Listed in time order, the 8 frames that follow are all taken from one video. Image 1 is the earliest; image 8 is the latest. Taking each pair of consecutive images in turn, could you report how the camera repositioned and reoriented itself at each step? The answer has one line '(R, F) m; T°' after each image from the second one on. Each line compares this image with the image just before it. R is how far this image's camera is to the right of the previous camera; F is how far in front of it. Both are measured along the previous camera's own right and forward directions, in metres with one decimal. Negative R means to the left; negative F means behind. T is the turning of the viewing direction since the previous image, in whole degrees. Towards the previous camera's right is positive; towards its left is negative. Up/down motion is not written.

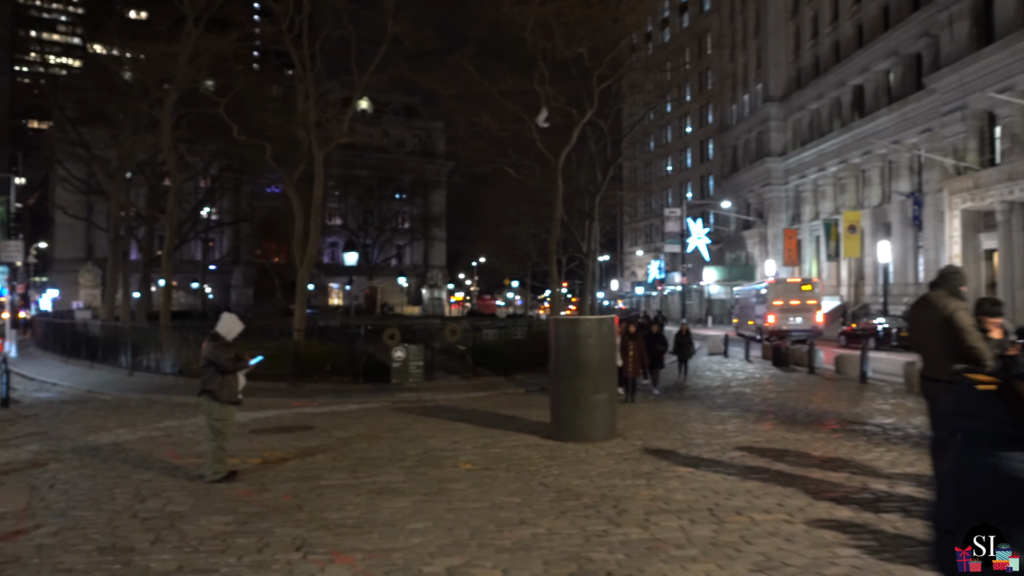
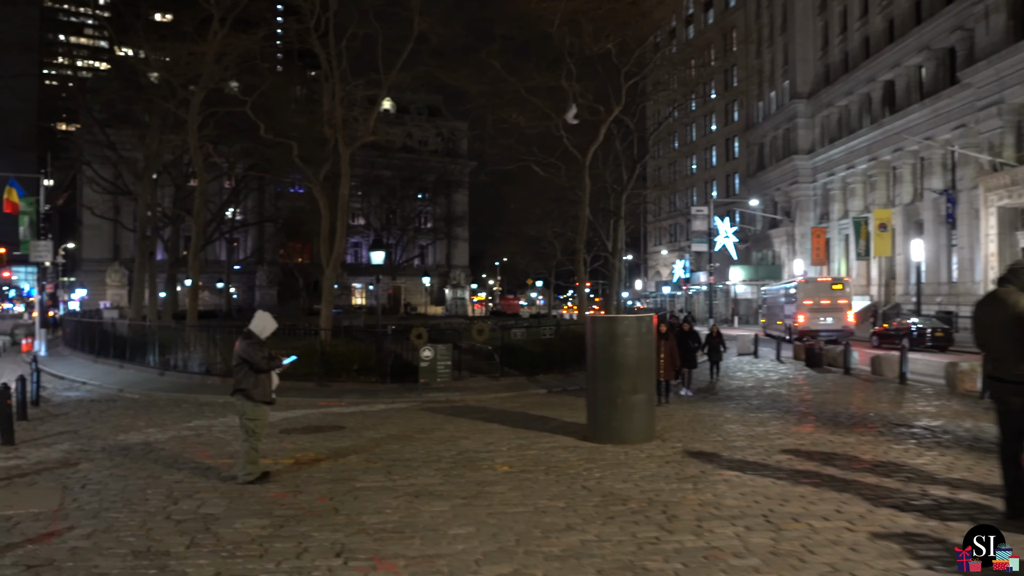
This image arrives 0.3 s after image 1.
(-0.2, +0.3) m; -2°
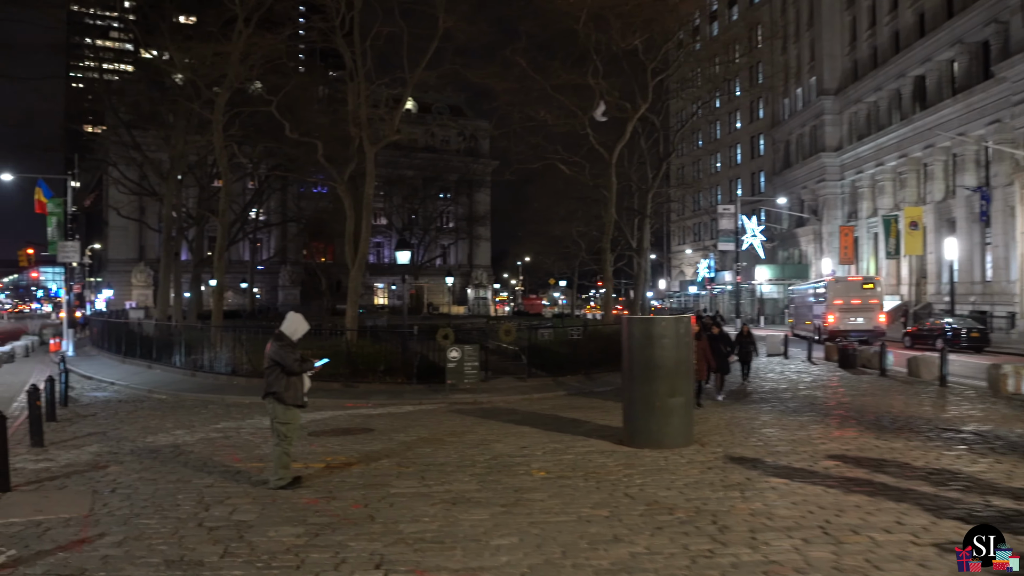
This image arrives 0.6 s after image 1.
(-0.2, +0.2) m; -2°
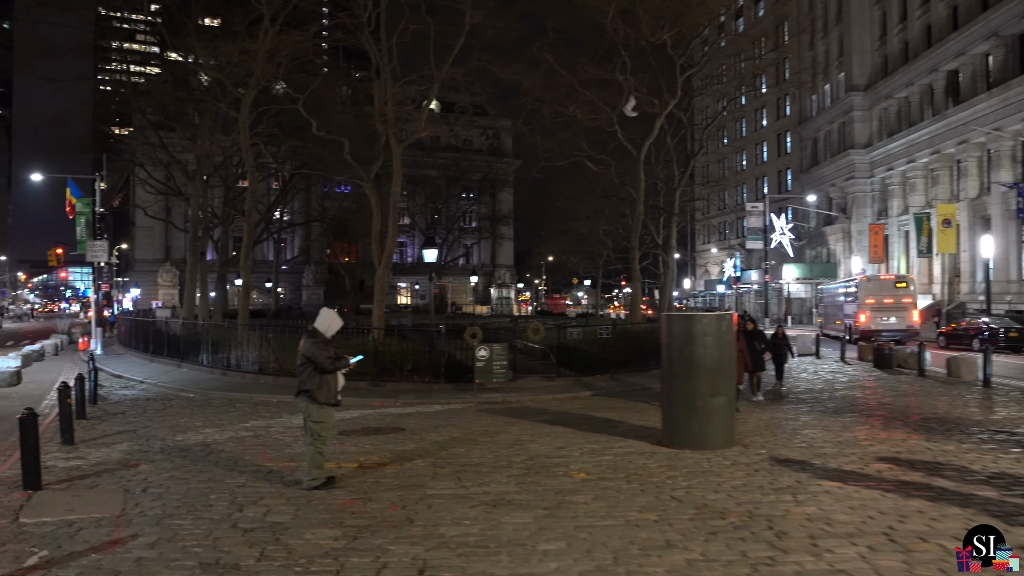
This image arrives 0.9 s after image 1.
(-0.2, +0.2) m; -2°
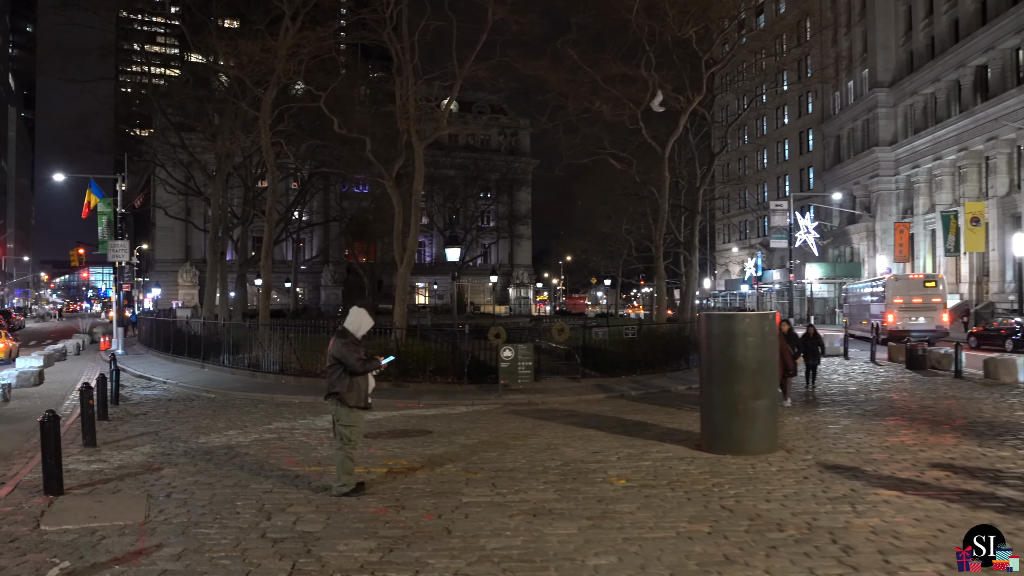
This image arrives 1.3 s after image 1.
(-0.2, +0.3) m; -1°
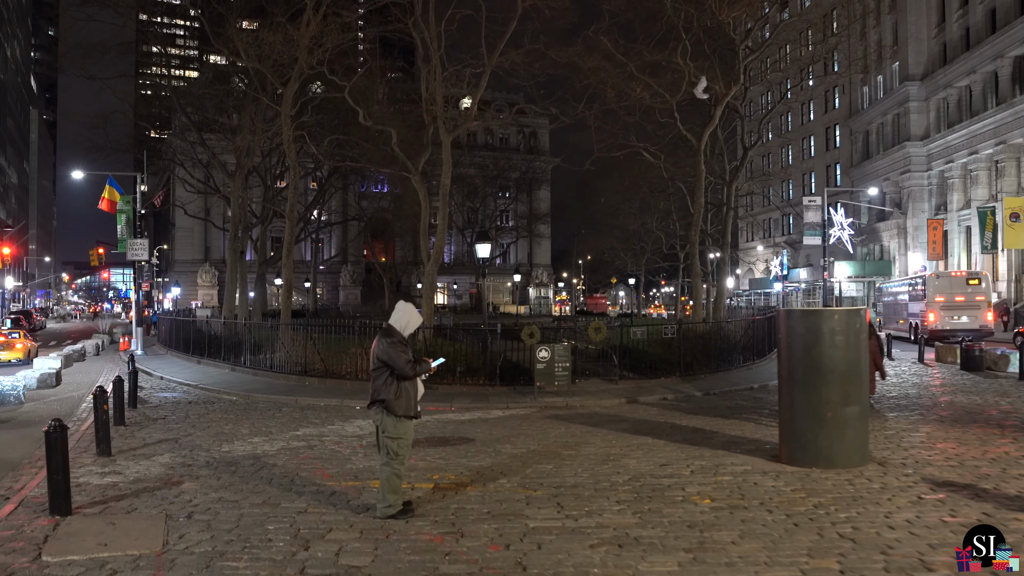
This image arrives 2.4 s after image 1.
(-0.4, +0.9) m; -1°
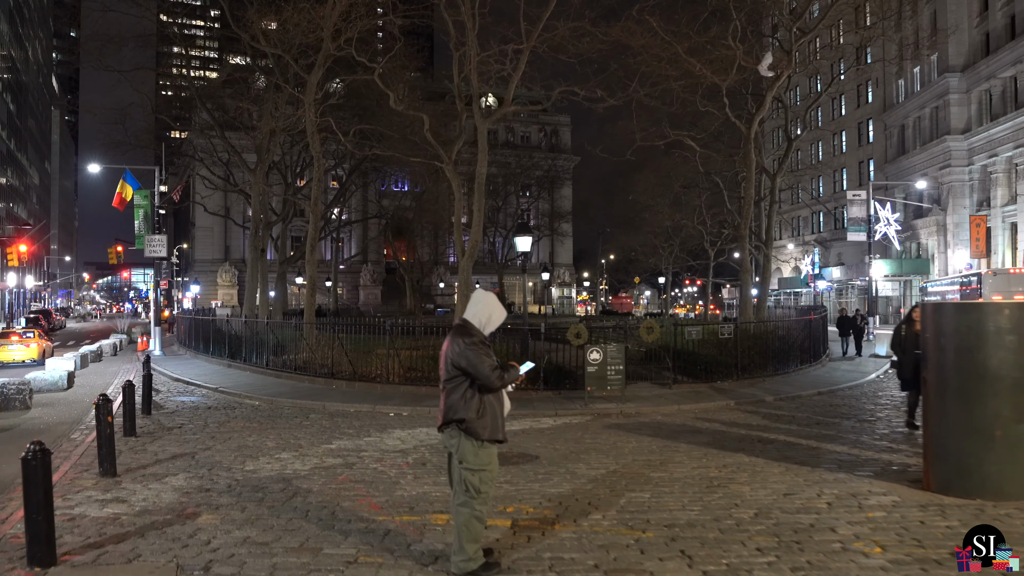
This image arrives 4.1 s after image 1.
(-0.6, +1.4) m; -1°
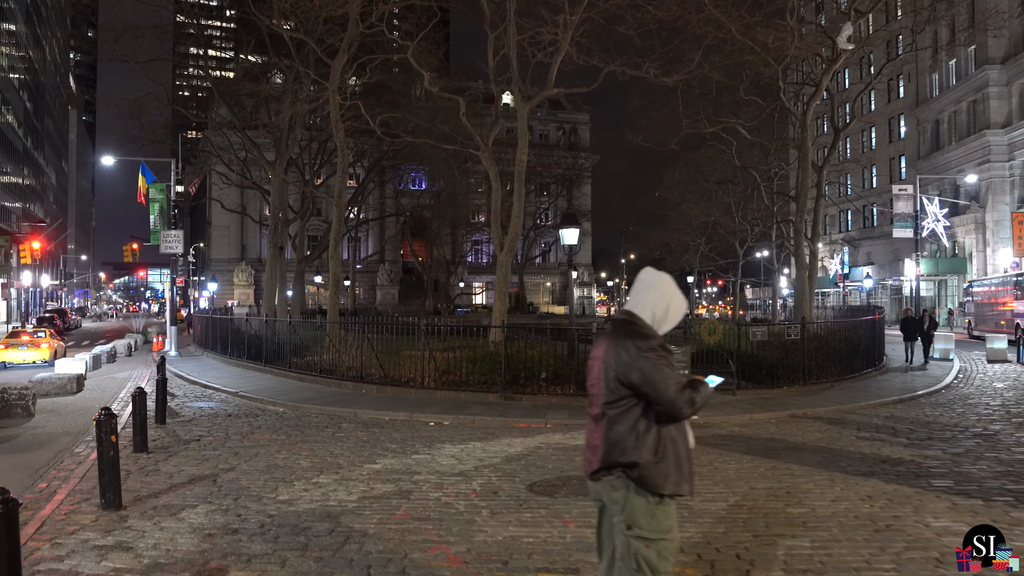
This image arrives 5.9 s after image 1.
(-0.7, +1.5) m; -1°
